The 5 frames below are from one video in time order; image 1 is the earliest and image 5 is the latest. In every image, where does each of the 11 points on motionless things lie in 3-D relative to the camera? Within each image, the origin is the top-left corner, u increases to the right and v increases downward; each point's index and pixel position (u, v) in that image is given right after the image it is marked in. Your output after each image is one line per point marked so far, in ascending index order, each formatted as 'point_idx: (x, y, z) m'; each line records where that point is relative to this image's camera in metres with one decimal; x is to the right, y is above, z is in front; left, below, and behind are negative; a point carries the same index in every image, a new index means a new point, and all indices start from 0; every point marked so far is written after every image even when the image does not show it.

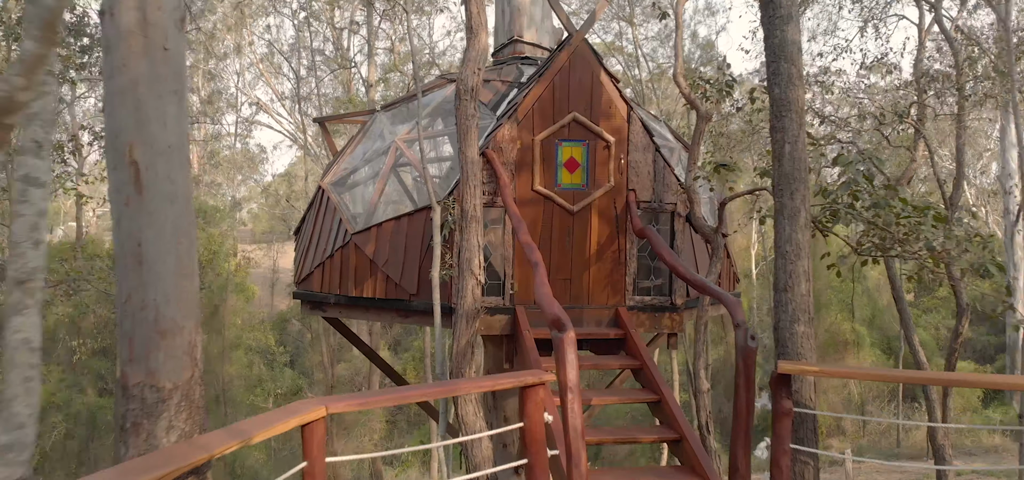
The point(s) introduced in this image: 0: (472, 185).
0: (-0.3, +0.4, +5.2) m
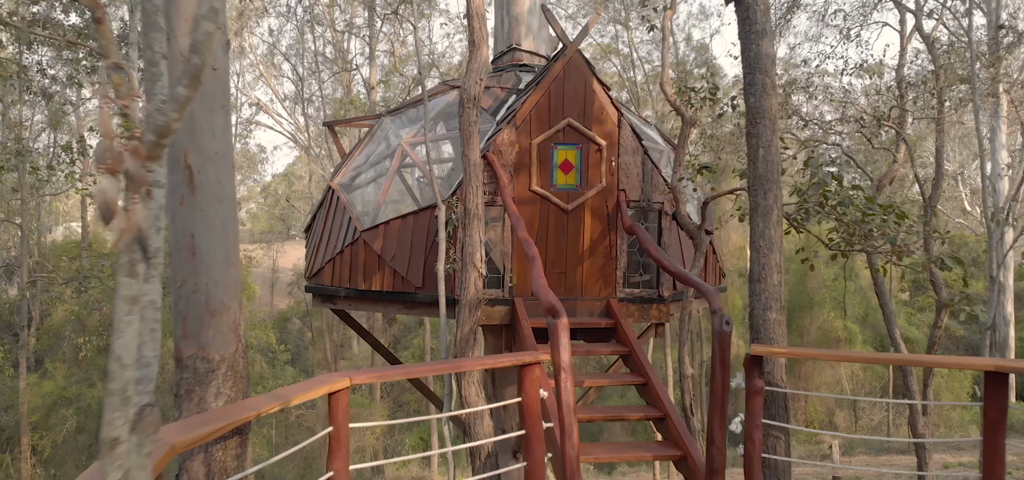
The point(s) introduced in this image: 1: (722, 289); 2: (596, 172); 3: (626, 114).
0: (-0.3, +0.5, +5.6) m
1: (+2.1, -0.5, +7.1) m
2: (+0.8, +0.6, +6.6) m
3: (+1.1, +1.2, +6.7) m
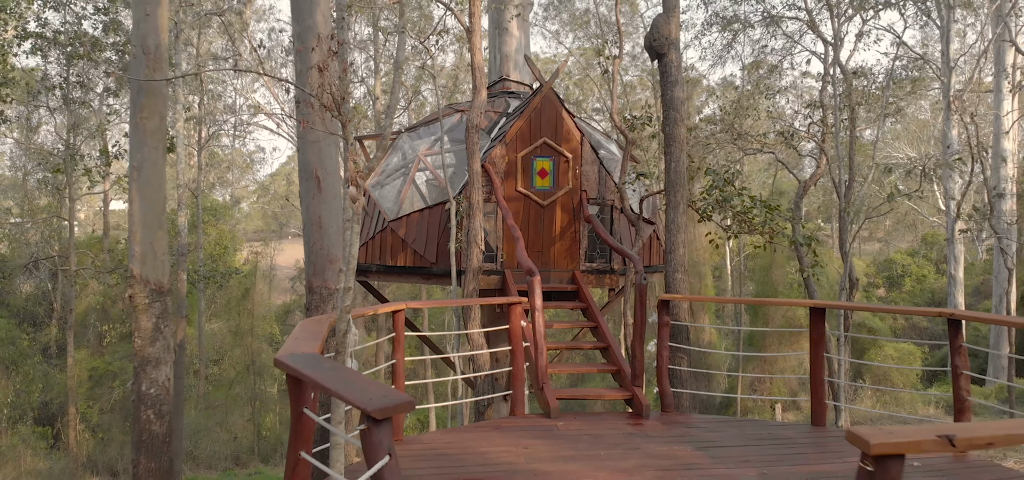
0: (-0.4, +0.6, +7.7) m
1: (+2.0, -0.3, +9.3) m
2: (+0.7, +0.8, +8.7) m
3: (+1.0, +1.4, +8.9) m
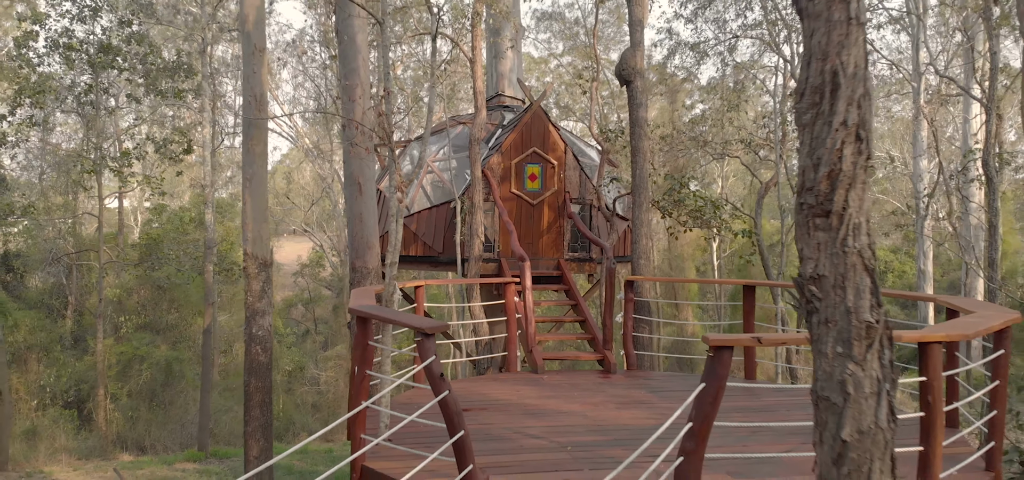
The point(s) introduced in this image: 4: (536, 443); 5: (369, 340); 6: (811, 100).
0: (-0.5, +0.7, +9.3) m
1: (+1.9, -0.2, +10.9) m
2: (+0.6, +0.9, +10.3) m
3: (+0.9, +1.5, +10.5) m
4: (+0.2, -1.5, +5.2) m
5: (-1.0, -0.7, +4.8) m
6: (+1.1, +0.5, +2.6) m
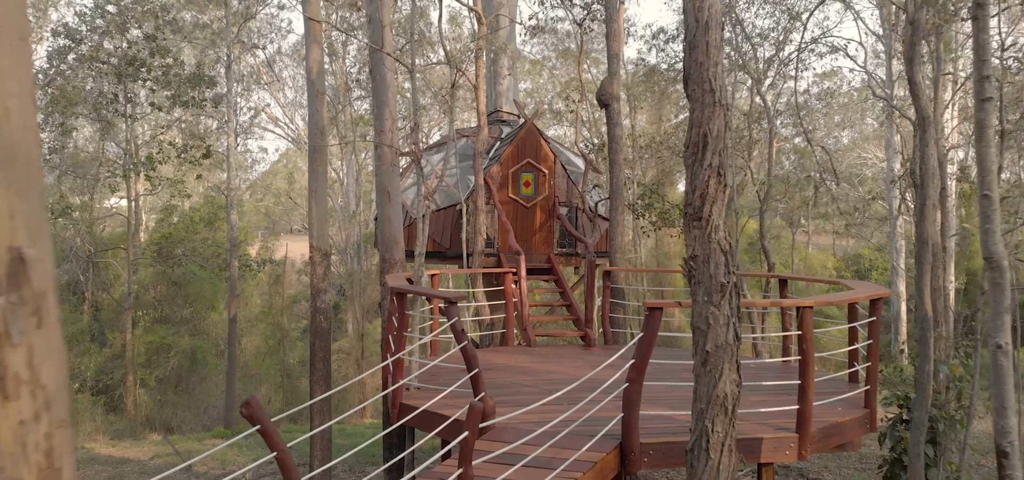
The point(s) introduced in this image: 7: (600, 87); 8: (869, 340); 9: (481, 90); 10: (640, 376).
0: (-0.5, +0.7, +11.0) m
1: (+1.8, -0.2, +12.6) m
2: (+0.5, +0.9, +12.0) m
3: (+0.8, +1.5, +12.2) m
4: (+0.2, -1.5, +6.9) m
5: (-1.0, -0.7, +6.5) m
6: (+1.1, +0.6, +4.3) m
7: (+1.3, +2.4, +10.6) m
8: (+3.5, -1.0, +6.7) m
9: (-0.5, +2.5, +11.4) m
10: (+1.0, -1.0, +5.2) m
